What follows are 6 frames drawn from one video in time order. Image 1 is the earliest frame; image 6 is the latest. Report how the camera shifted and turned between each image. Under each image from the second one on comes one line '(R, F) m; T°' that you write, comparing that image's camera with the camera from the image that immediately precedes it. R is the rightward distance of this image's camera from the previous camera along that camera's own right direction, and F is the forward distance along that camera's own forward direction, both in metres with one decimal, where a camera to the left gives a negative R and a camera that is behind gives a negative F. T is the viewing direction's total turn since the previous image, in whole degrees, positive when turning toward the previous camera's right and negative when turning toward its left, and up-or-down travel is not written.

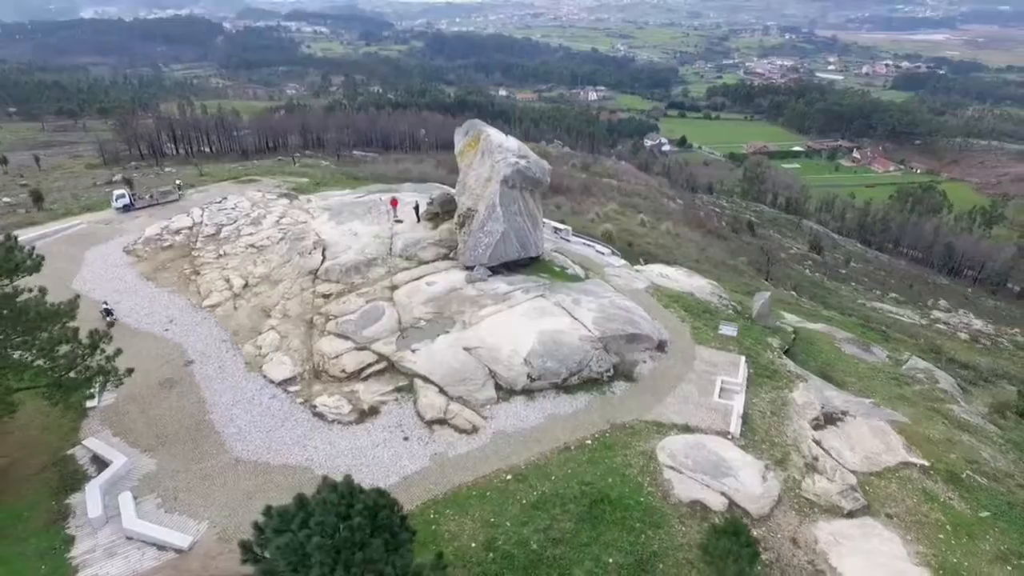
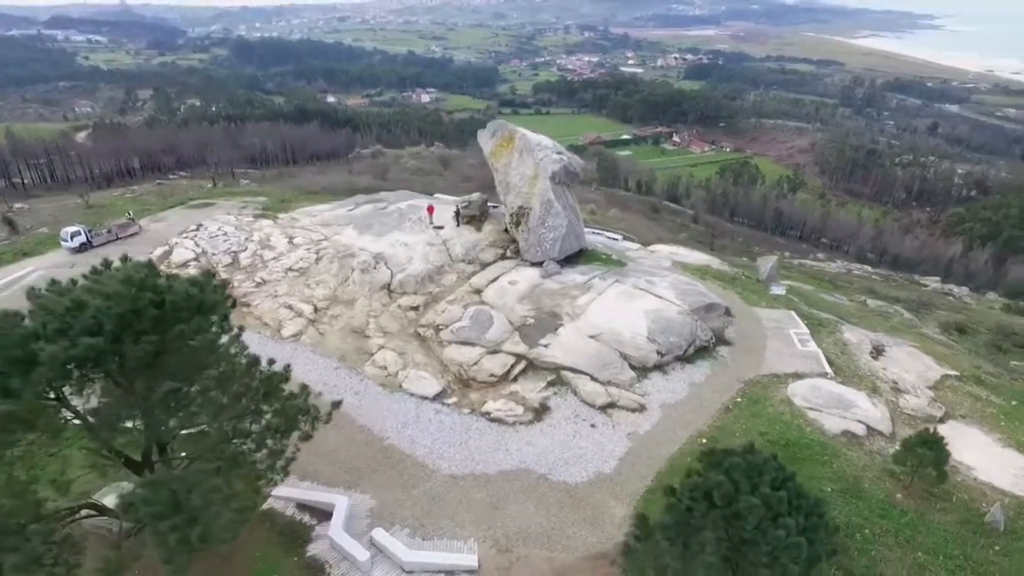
(-10.1, +0.5) m; +15°
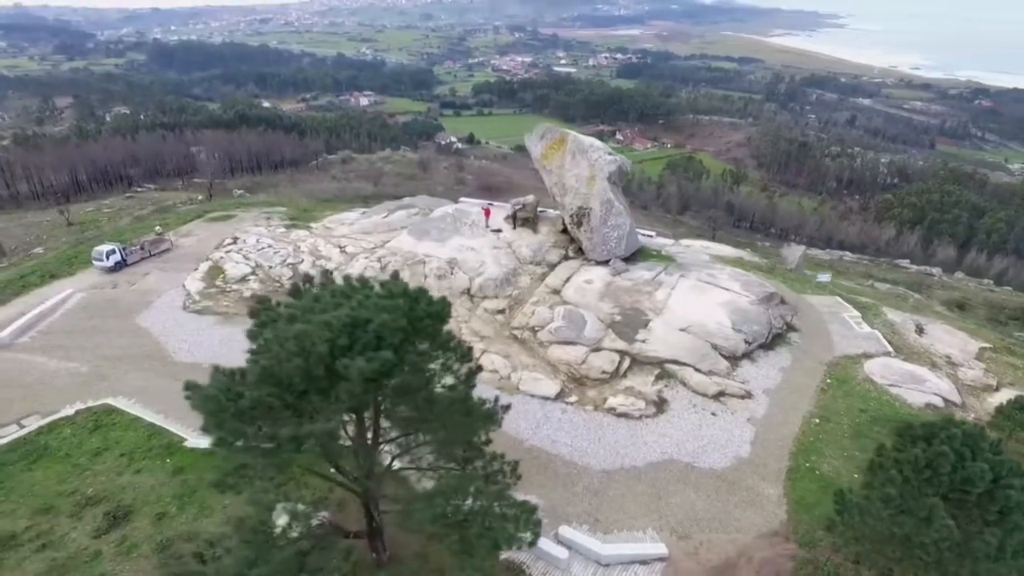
(-5.9, -0.2) m; +6°
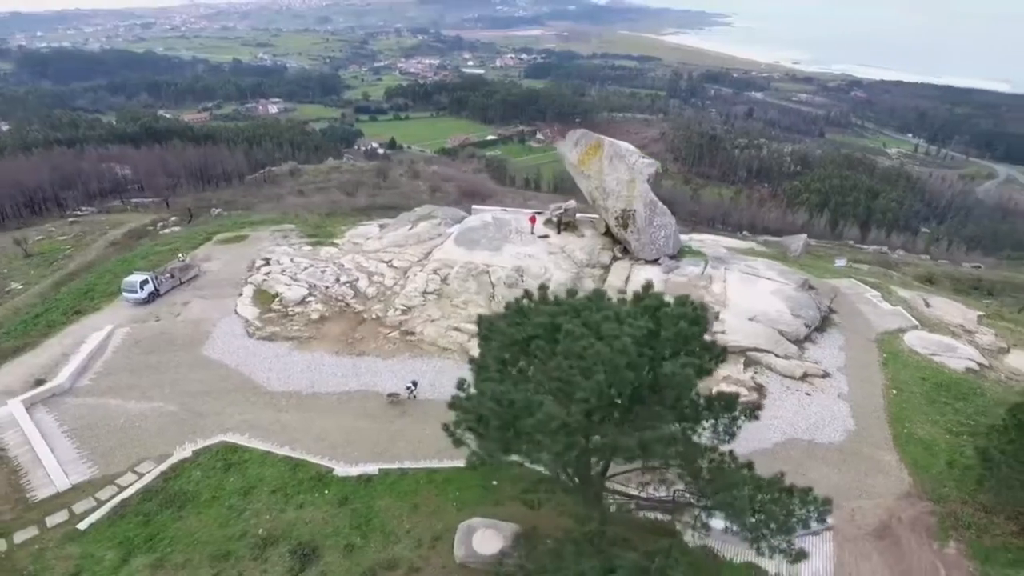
(-6.6, -0.1) m; +8°
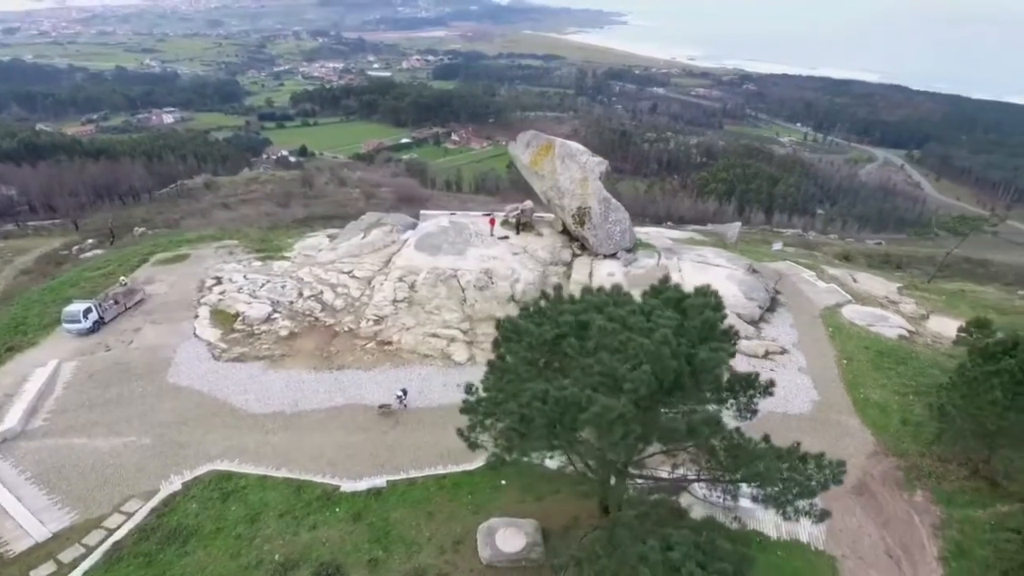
(-2.2, -0.2) m; +7°
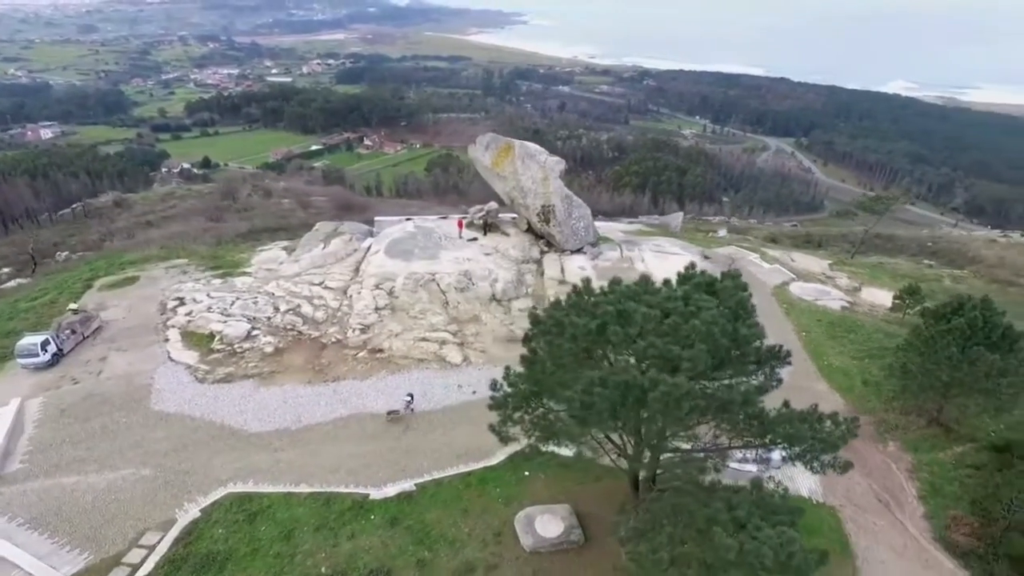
(-2.7, -0.5) m; +8°
